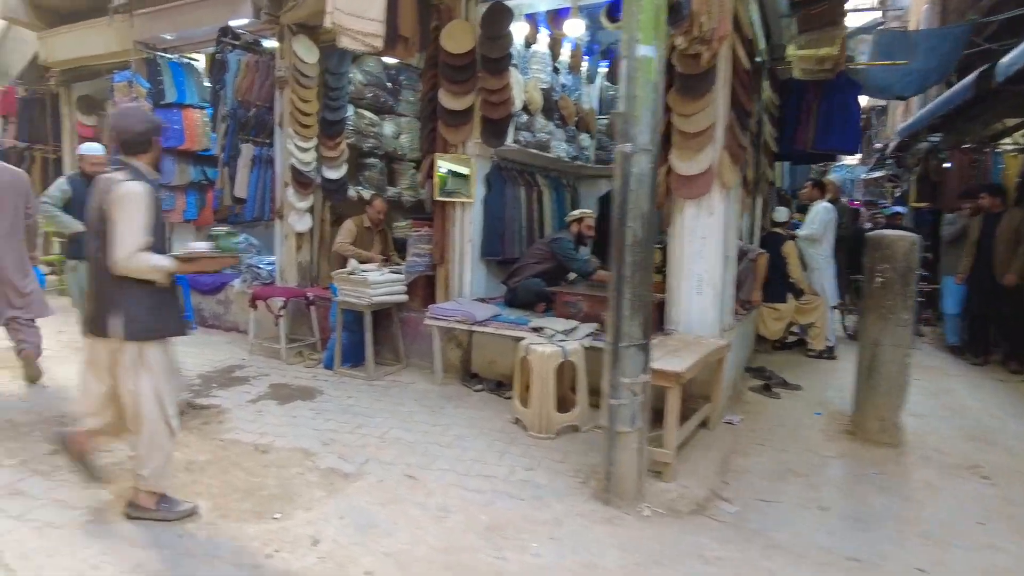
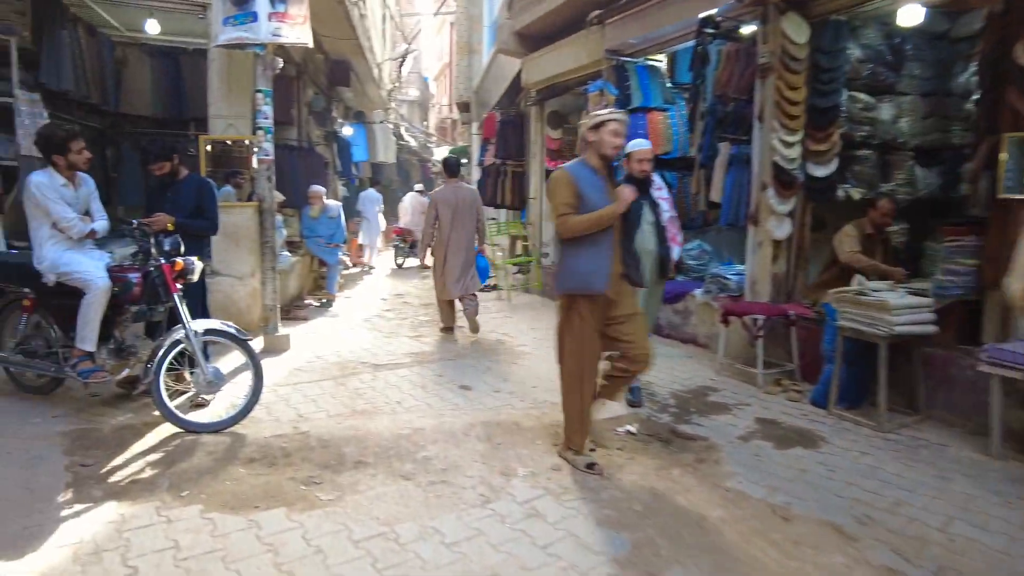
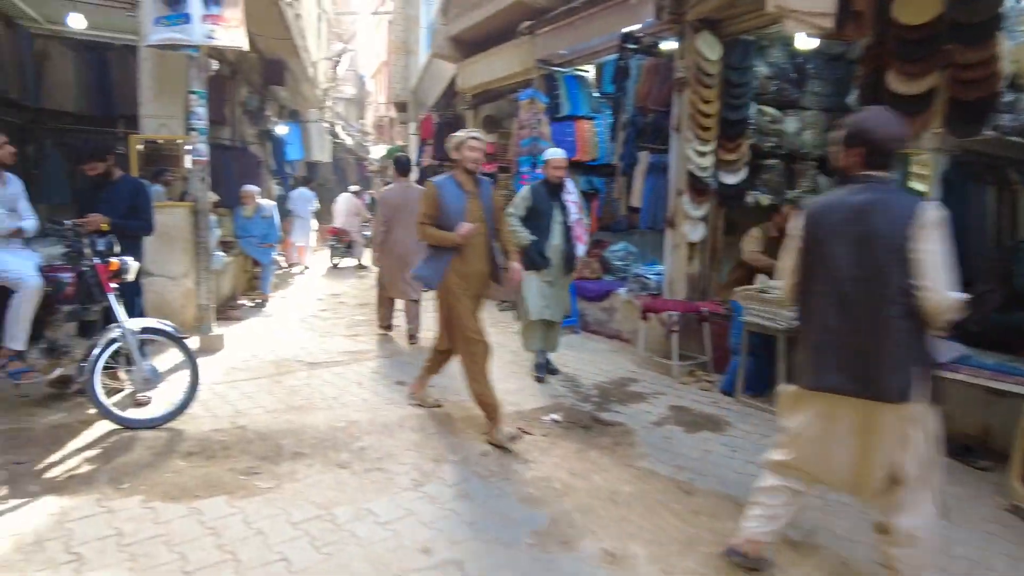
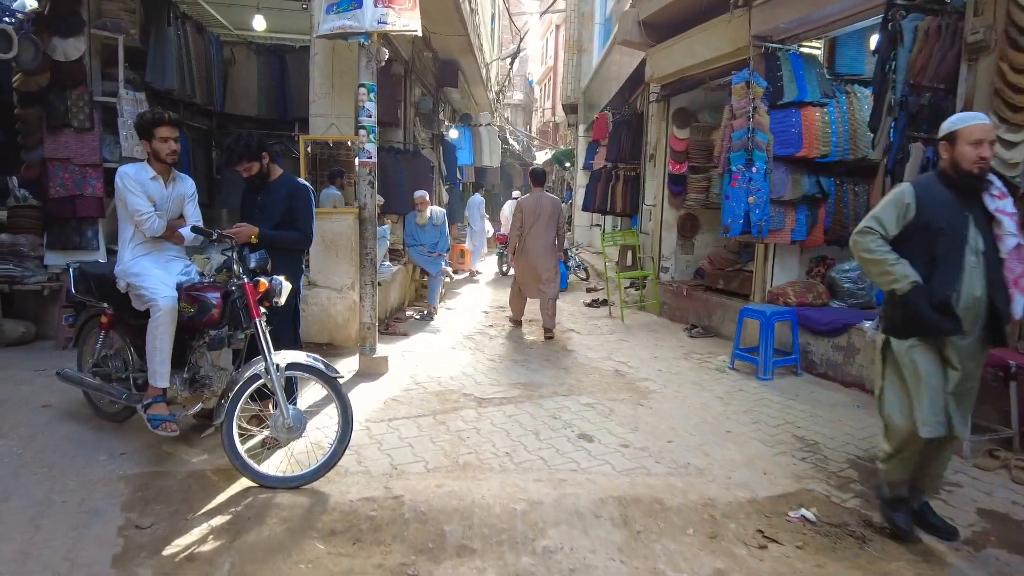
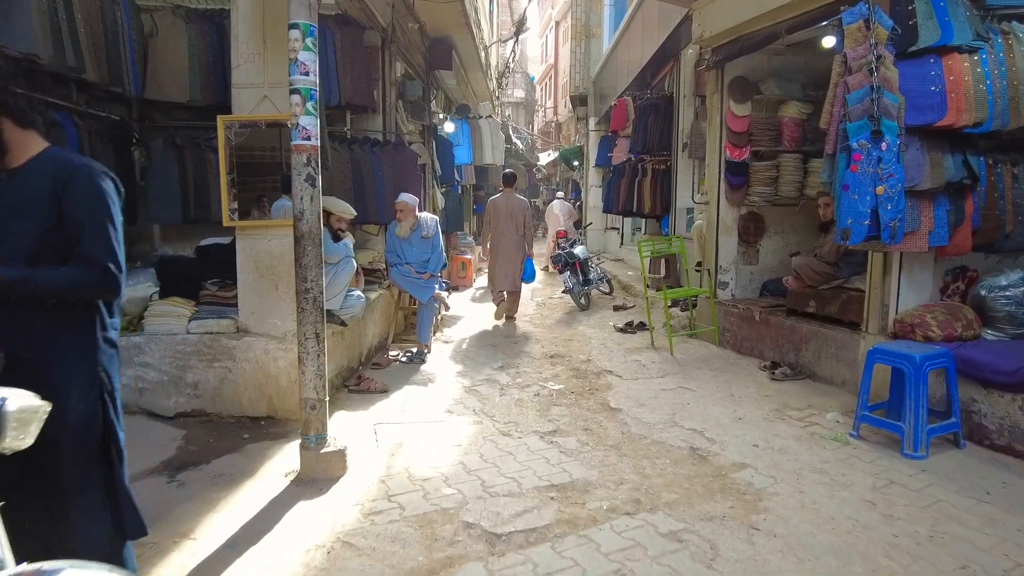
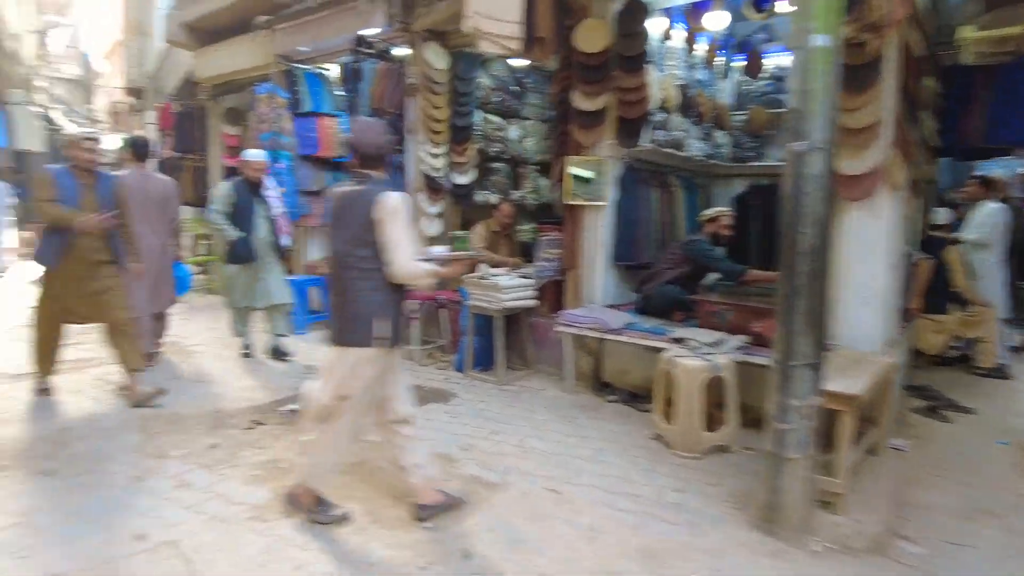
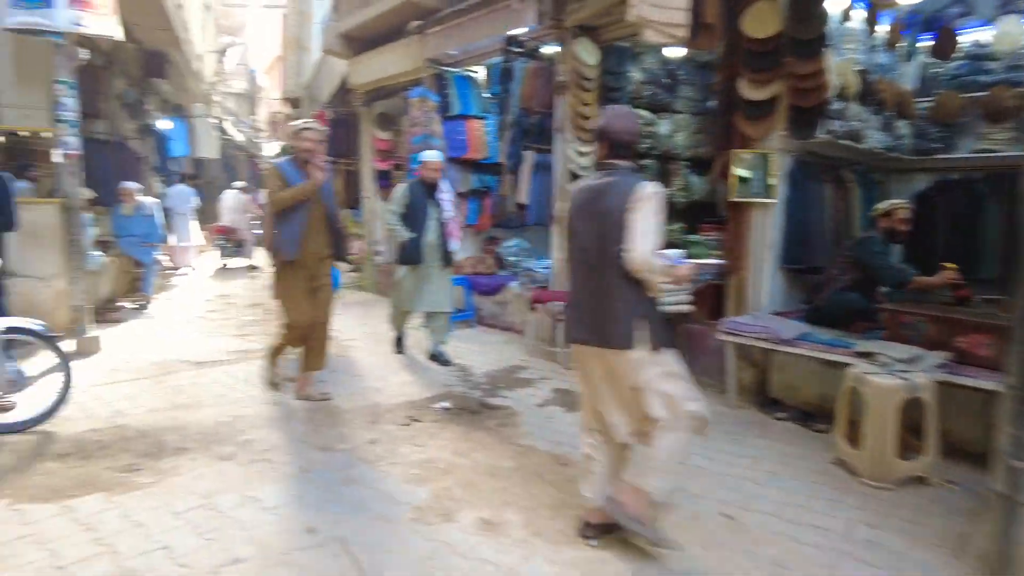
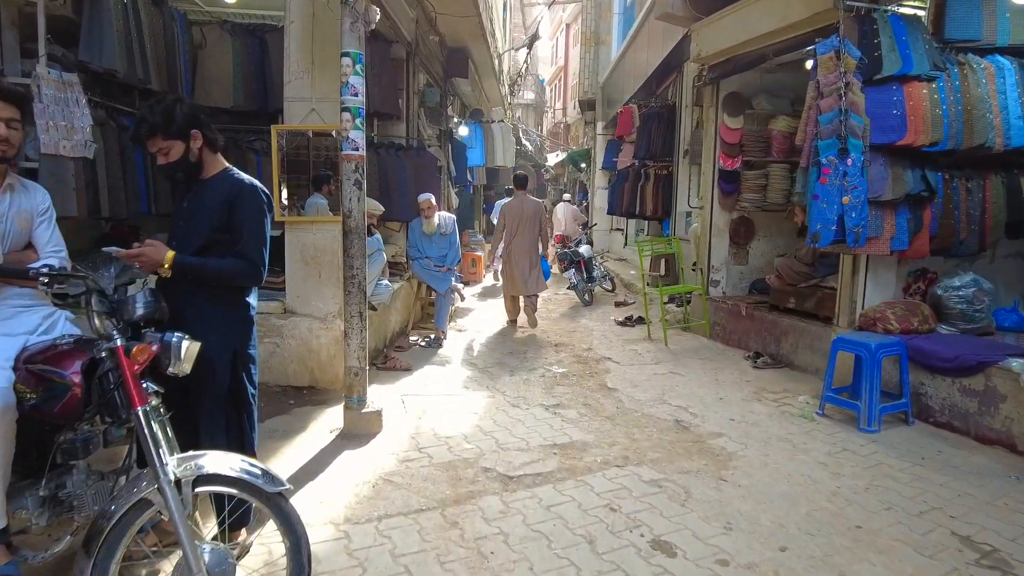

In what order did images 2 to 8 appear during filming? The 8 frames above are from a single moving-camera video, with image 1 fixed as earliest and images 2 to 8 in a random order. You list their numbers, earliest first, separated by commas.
6, 7, 3, 2, 4, 8, 5
